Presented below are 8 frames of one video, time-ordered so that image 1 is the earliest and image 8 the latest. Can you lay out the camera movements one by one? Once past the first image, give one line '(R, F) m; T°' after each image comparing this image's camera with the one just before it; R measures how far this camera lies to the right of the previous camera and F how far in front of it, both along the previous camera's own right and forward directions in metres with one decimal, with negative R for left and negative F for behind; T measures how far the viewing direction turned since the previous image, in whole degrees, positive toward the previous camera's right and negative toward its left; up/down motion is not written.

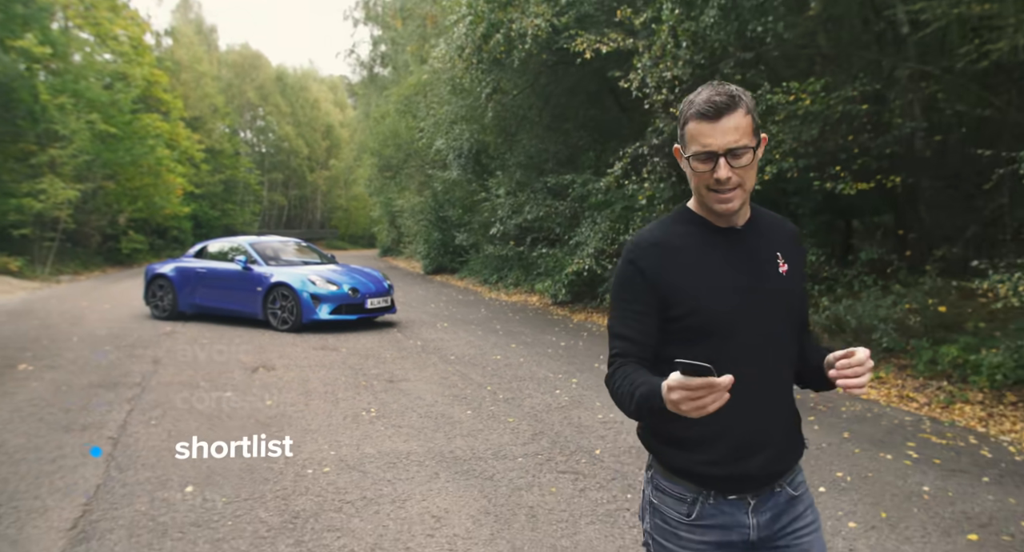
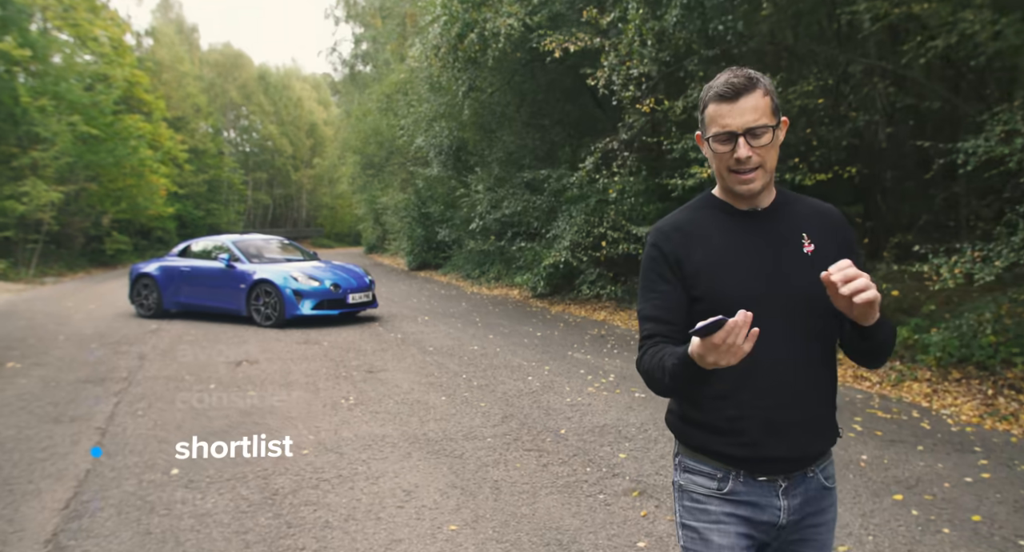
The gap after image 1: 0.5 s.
(+0.2, -0.3) m; +1°
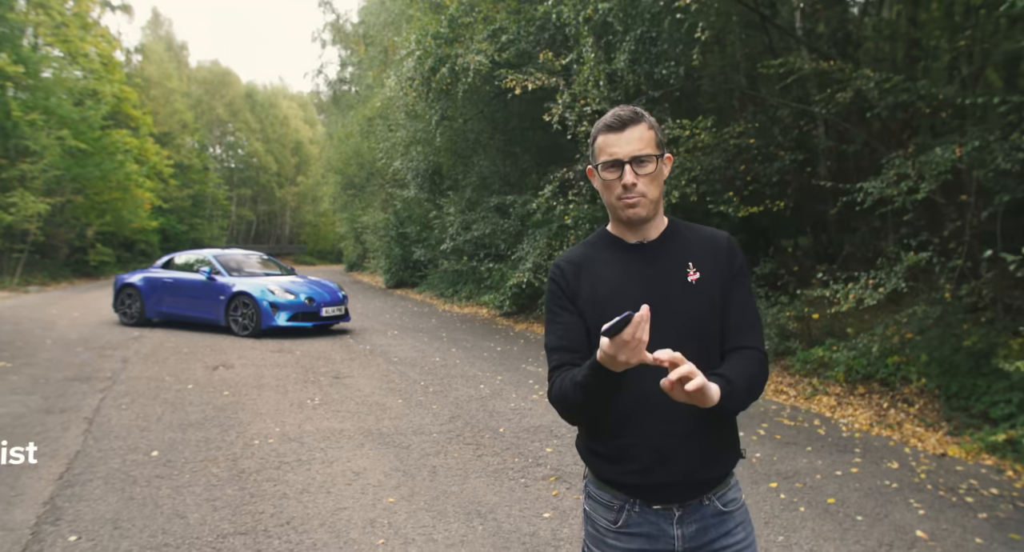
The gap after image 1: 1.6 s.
(+0.4, -0.8) m; +1°
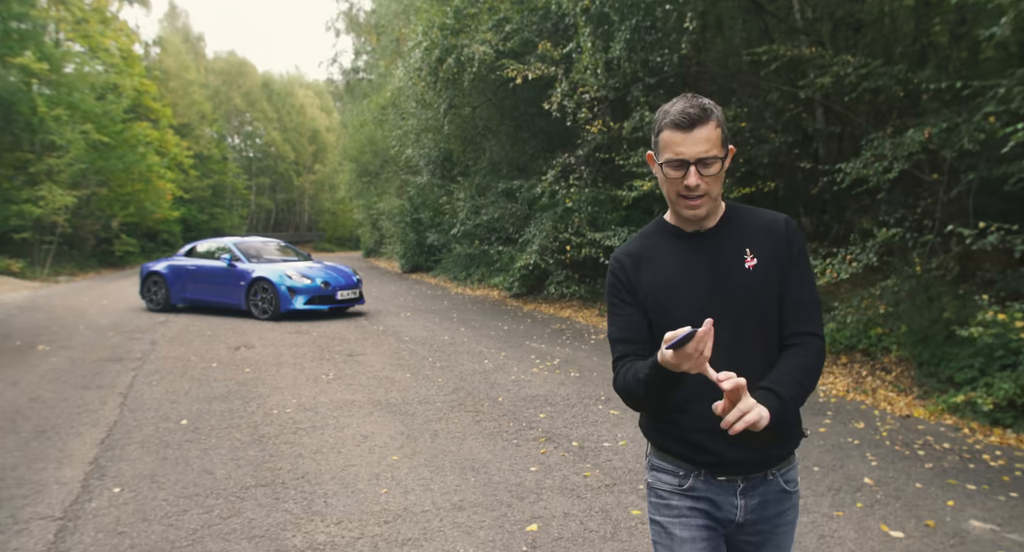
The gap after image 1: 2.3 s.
(+0.2, -0.5) m; -2°
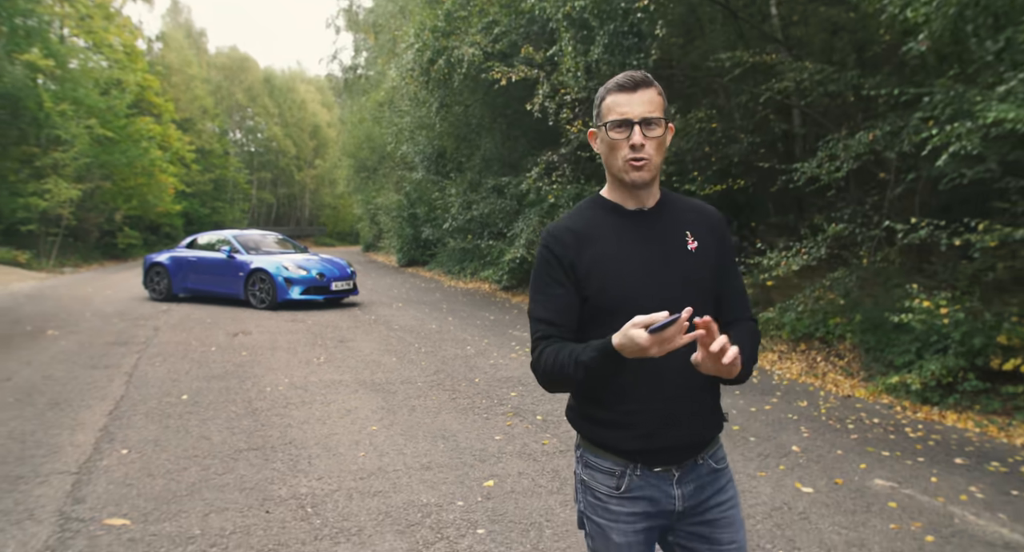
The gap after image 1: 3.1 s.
(+0.3, -0.5) m; 0°
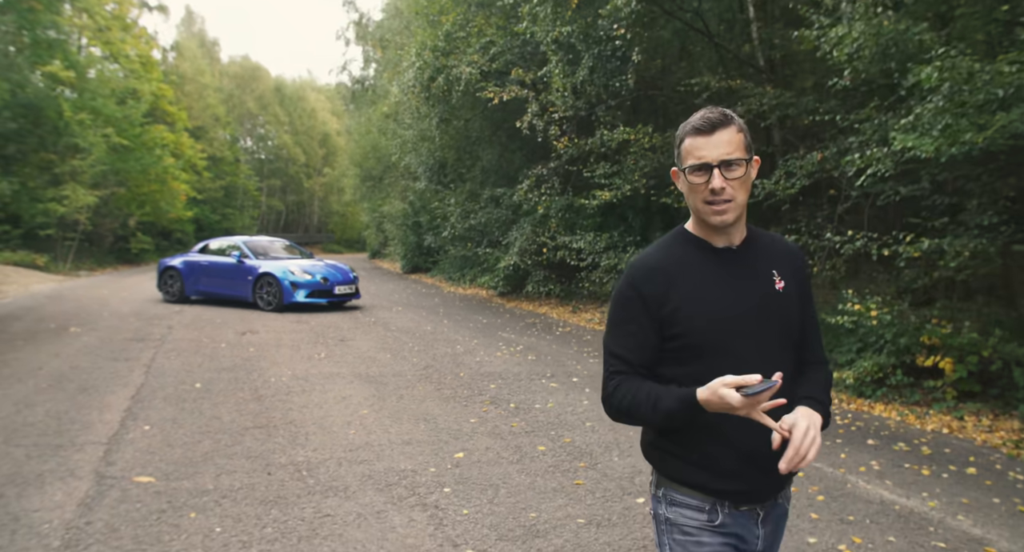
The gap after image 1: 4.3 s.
(+0.3, -0.8) m; -1°
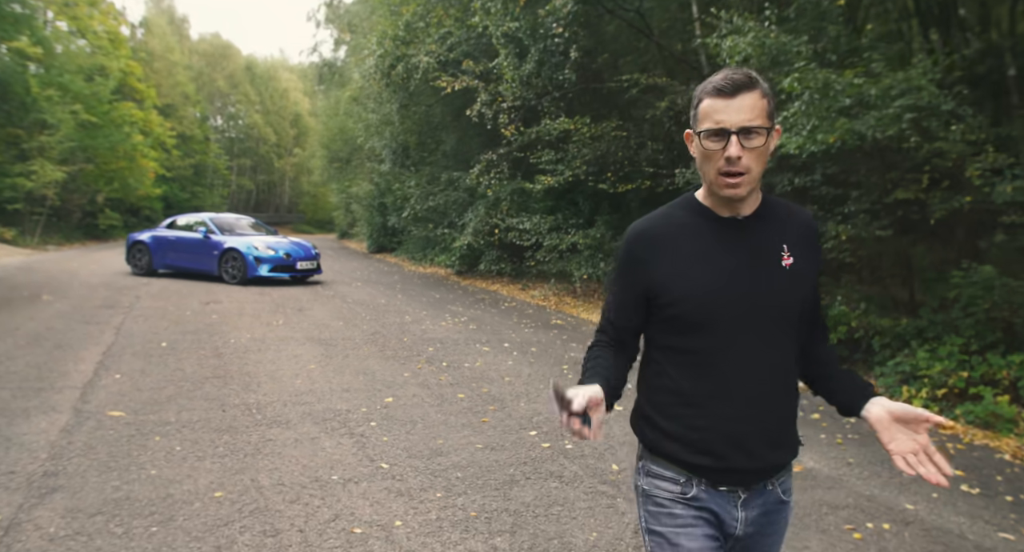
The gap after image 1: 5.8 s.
(+0.5, -1.0) m; +2°
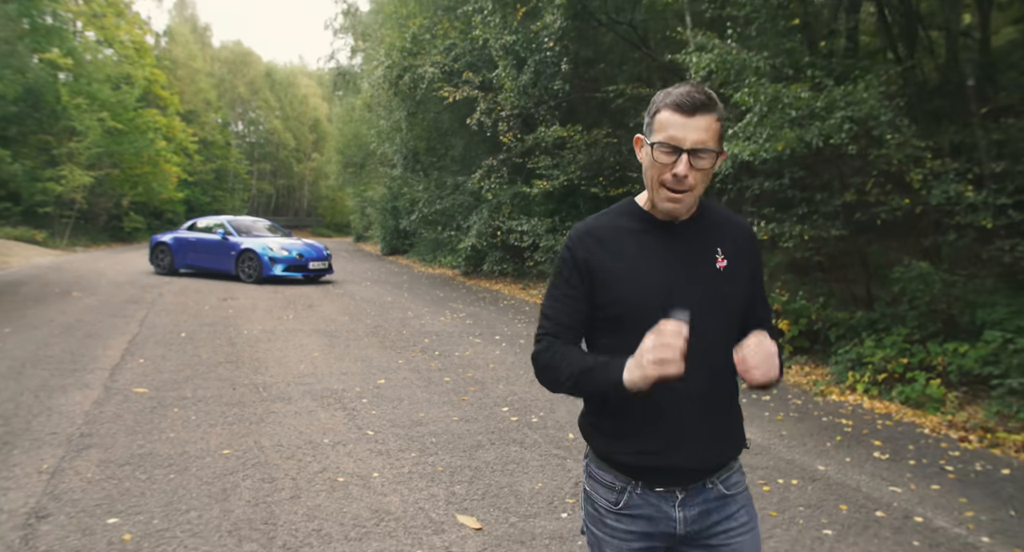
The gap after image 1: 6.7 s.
(+0.4, -0.7) m; -2°
